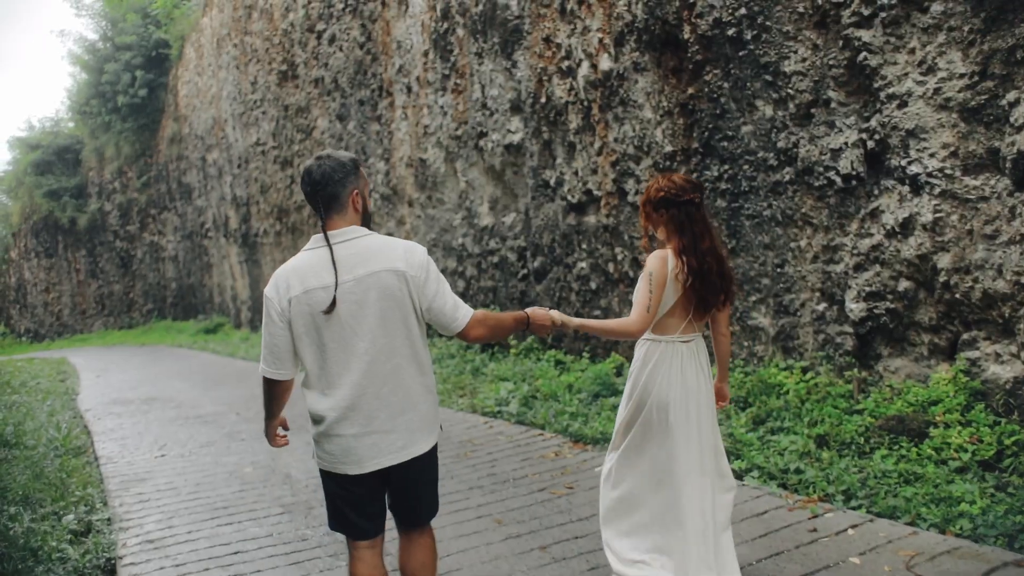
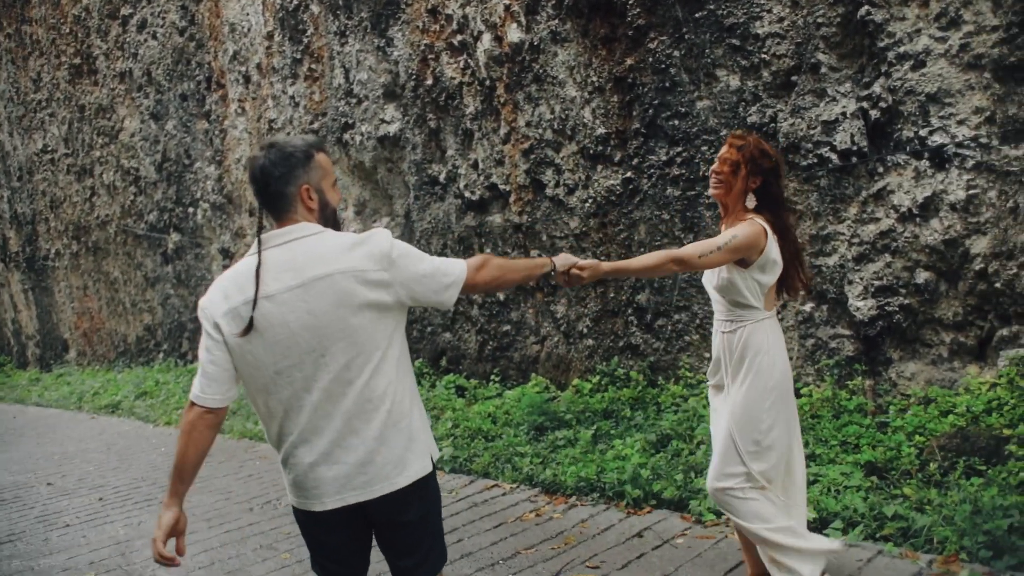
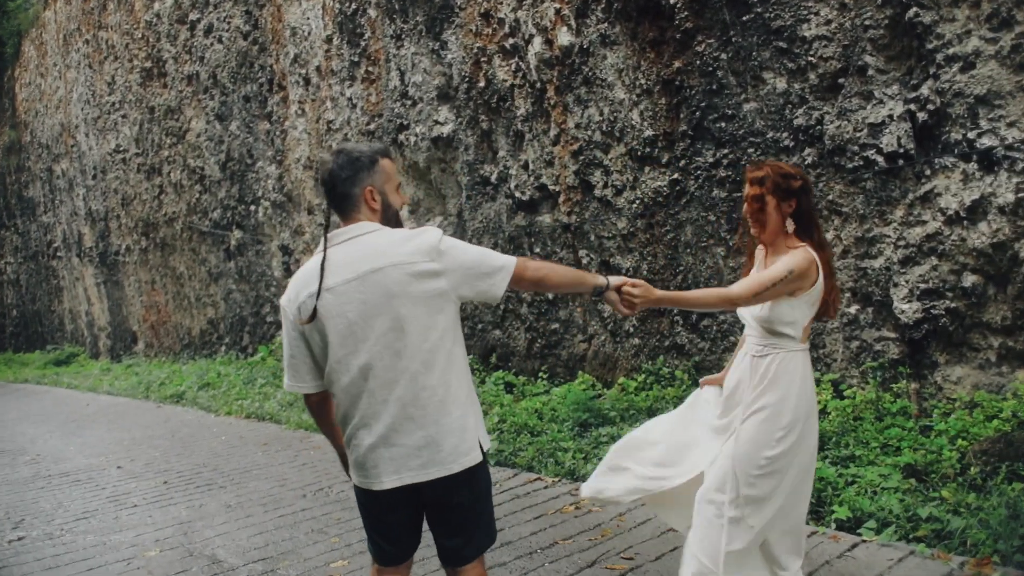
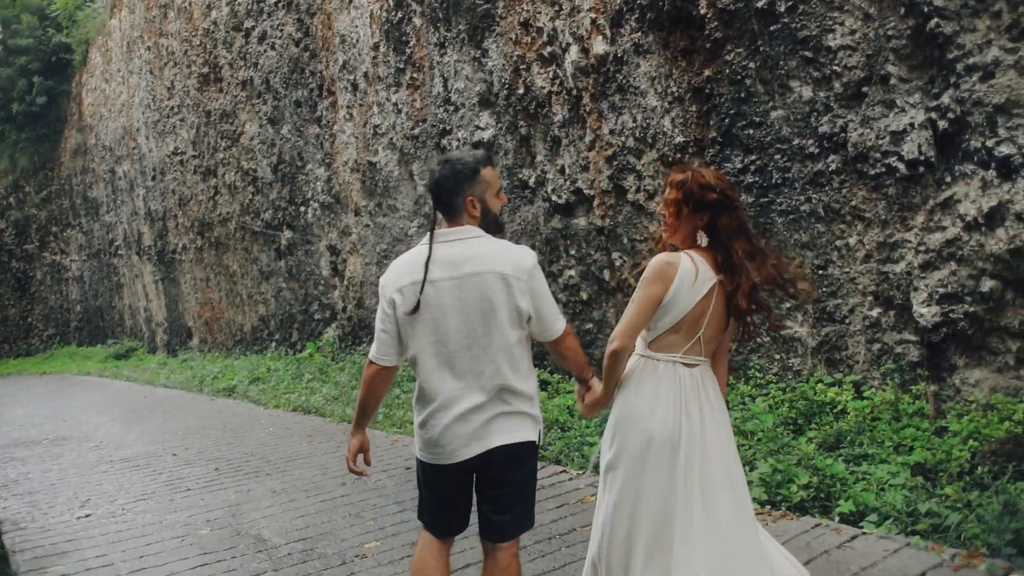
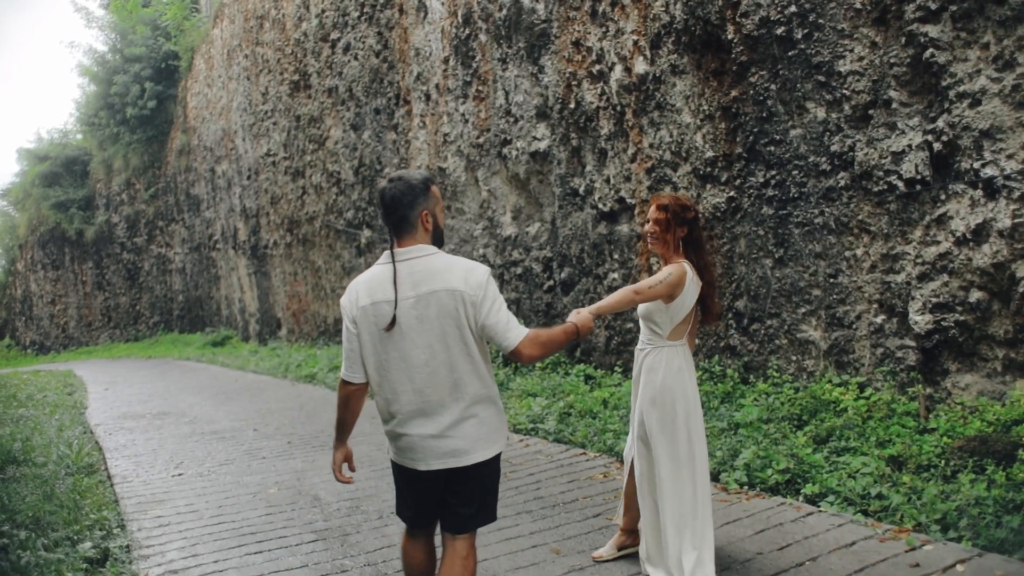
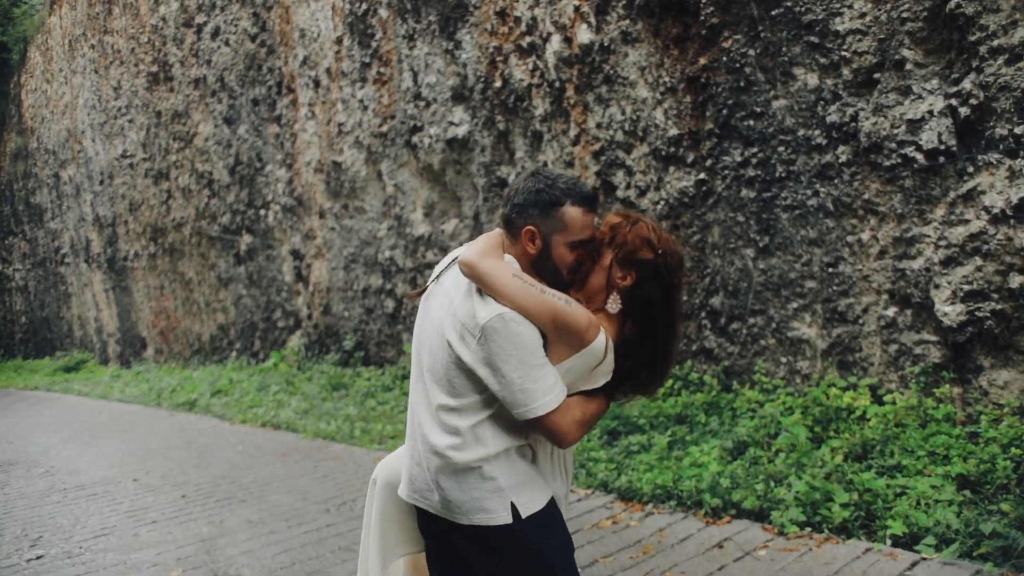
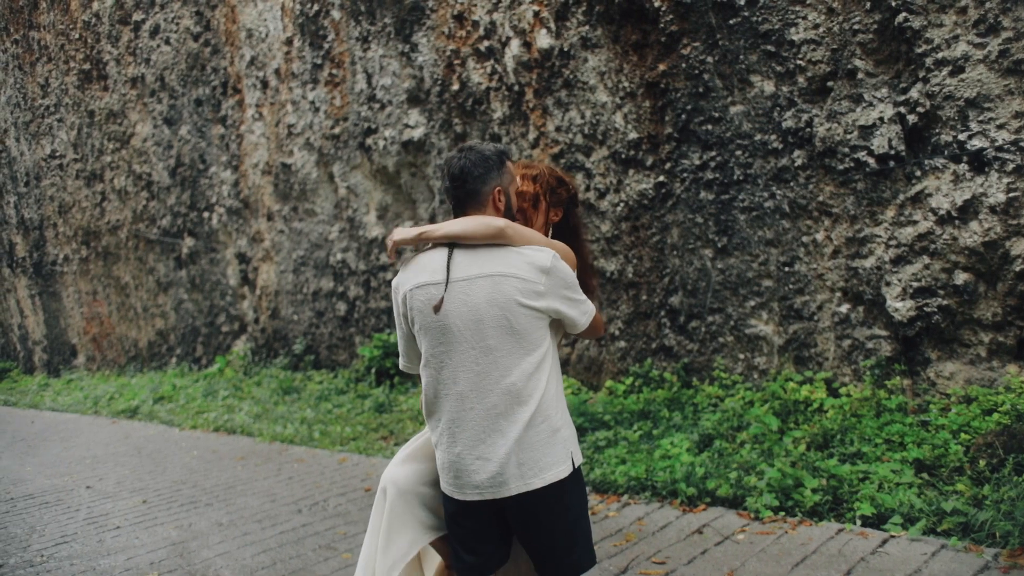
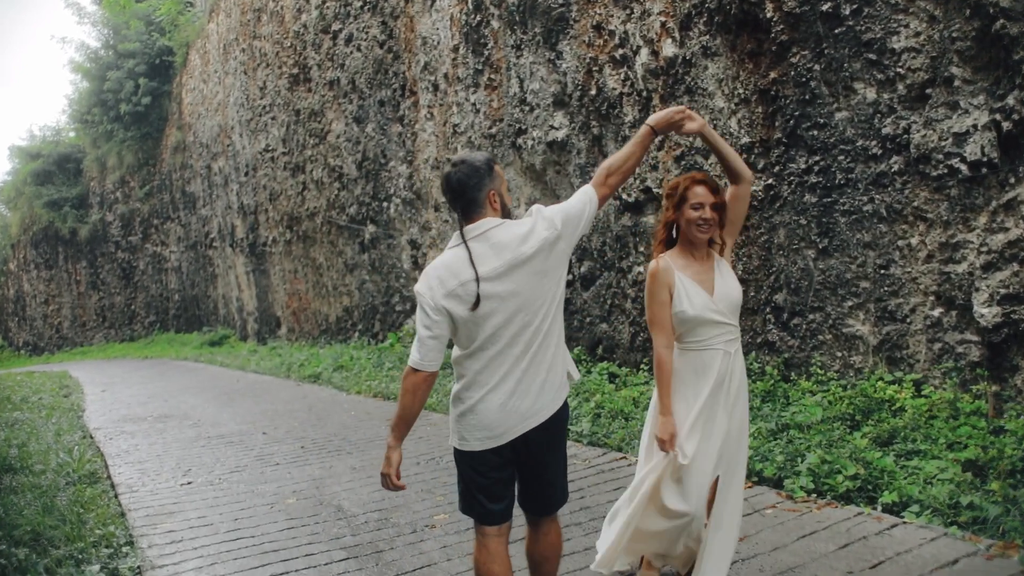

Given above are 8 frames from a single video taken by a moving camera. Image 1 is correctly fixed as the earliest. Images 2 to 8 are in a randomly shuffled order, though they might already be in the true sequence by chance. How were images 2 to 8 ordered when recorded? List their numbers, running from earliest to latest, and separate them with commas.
5, 8, 4, 3, 2, 7, 6
